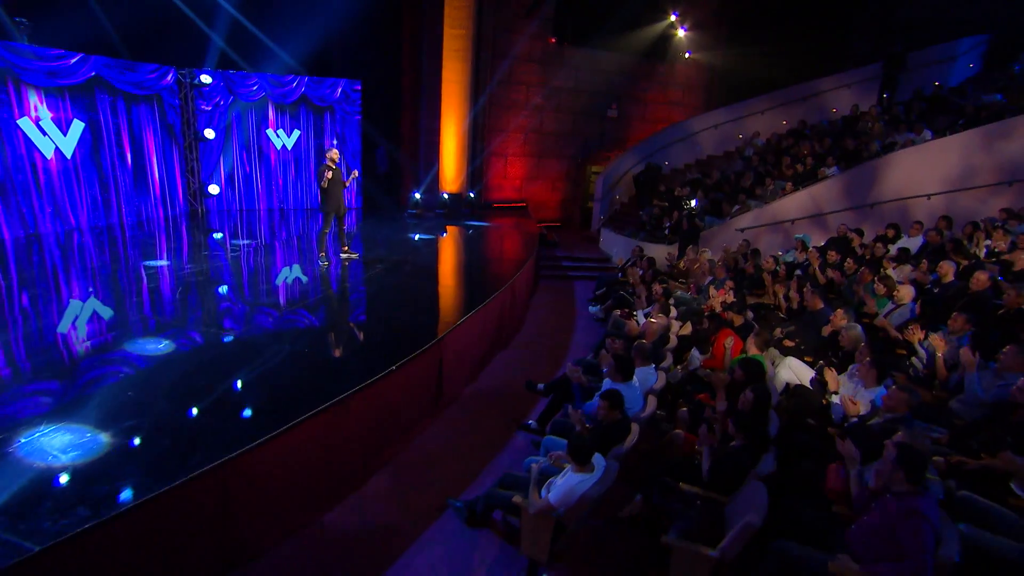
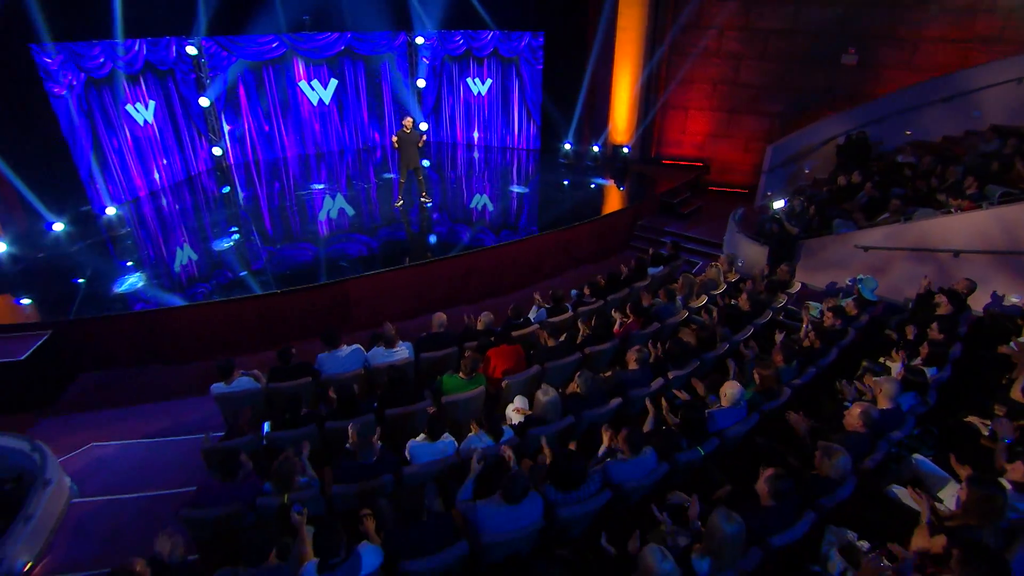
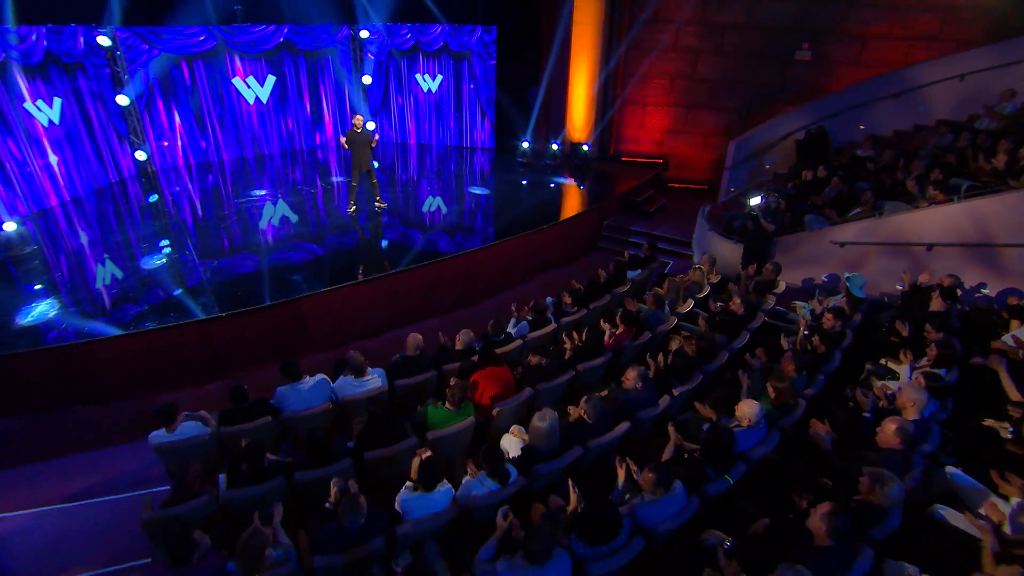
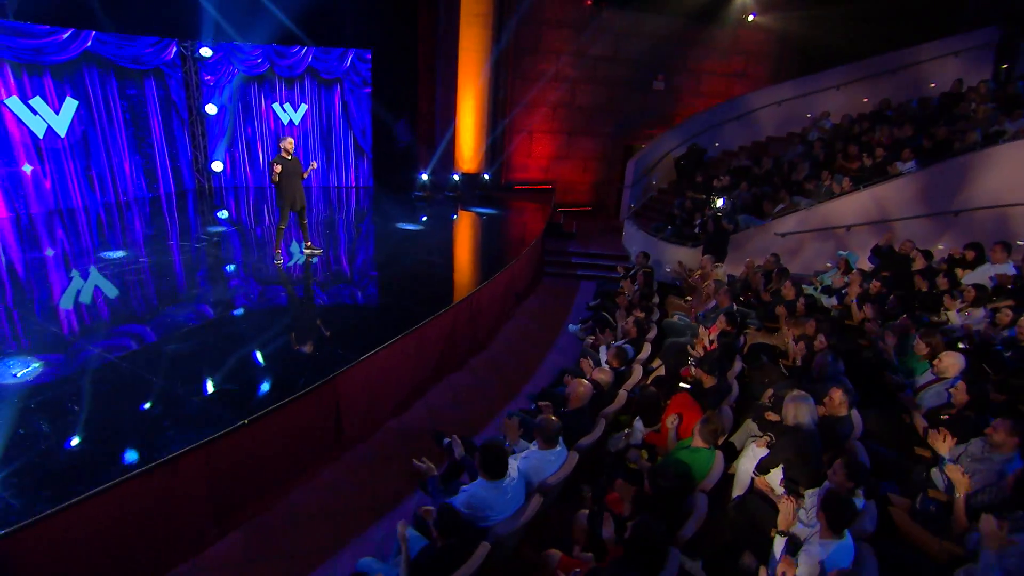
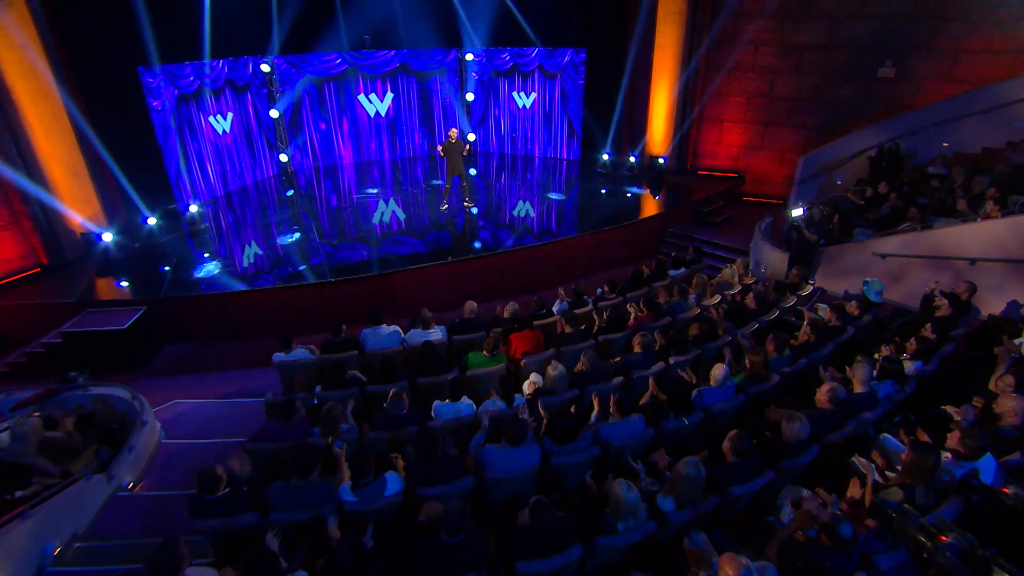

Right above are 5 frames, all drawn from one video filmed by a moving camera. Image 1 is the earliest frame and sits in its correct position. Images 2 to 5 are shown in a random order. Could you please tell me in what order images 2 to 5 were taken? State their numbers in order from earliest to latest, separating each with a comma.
4, 3, 2, 5
